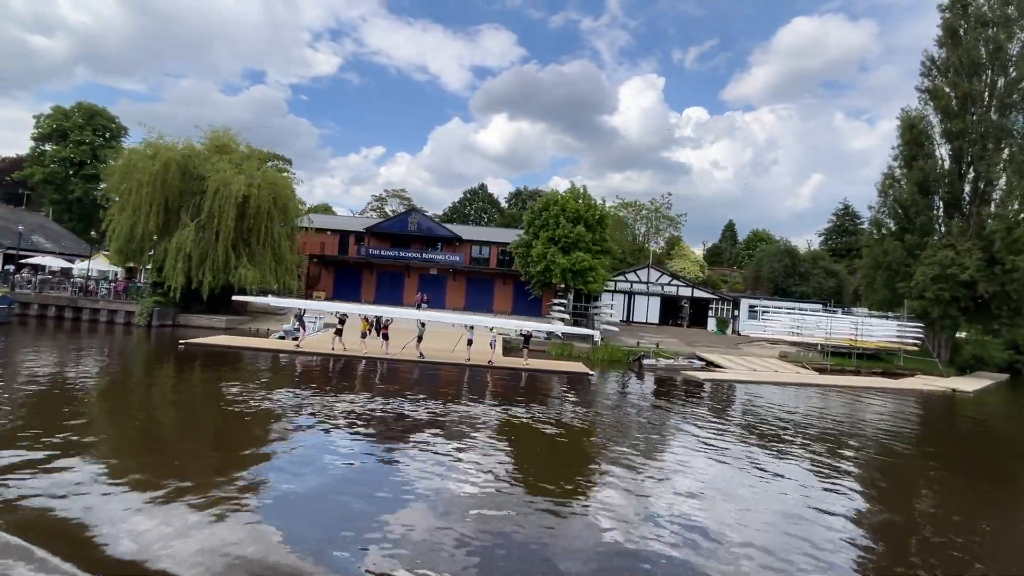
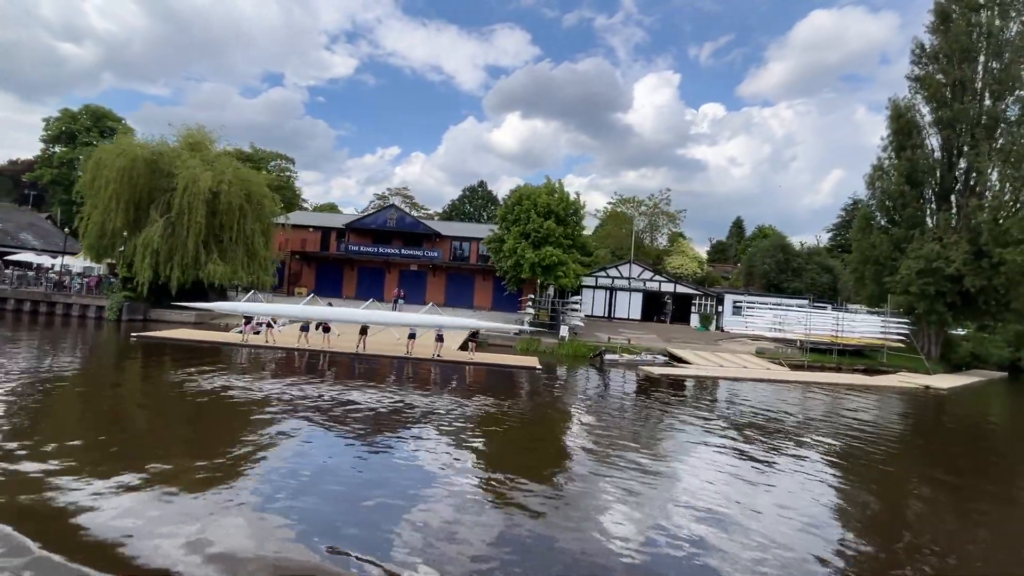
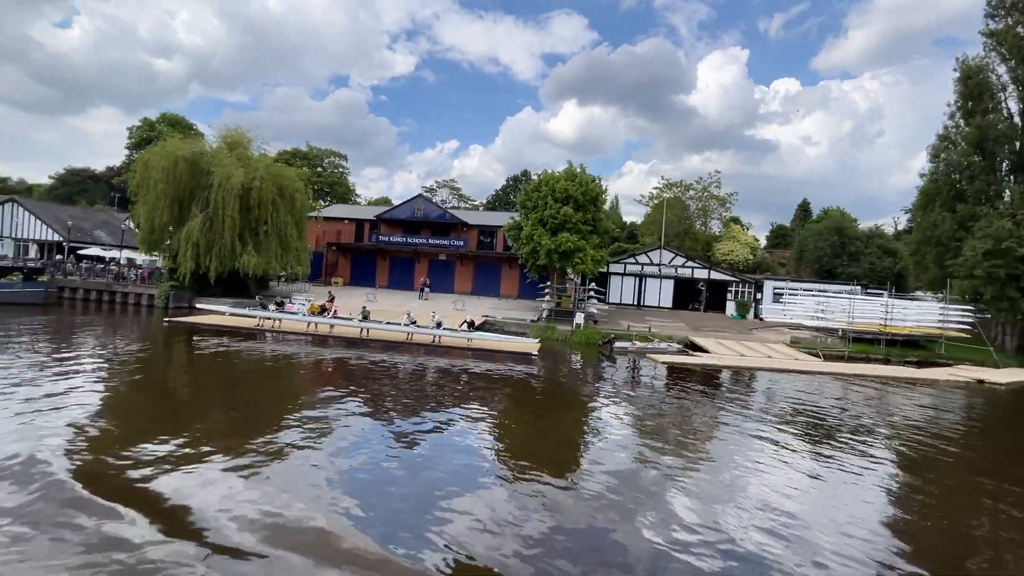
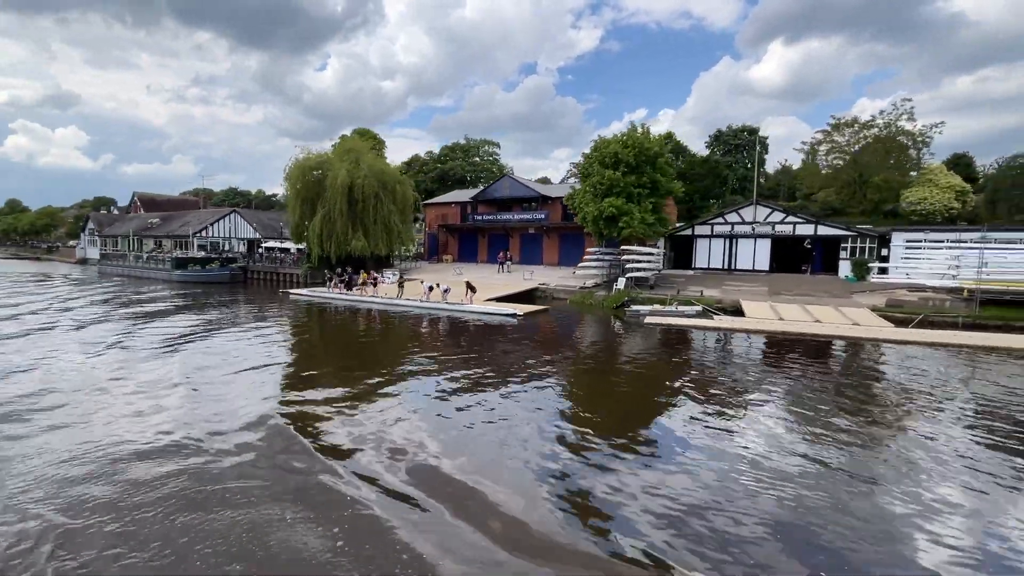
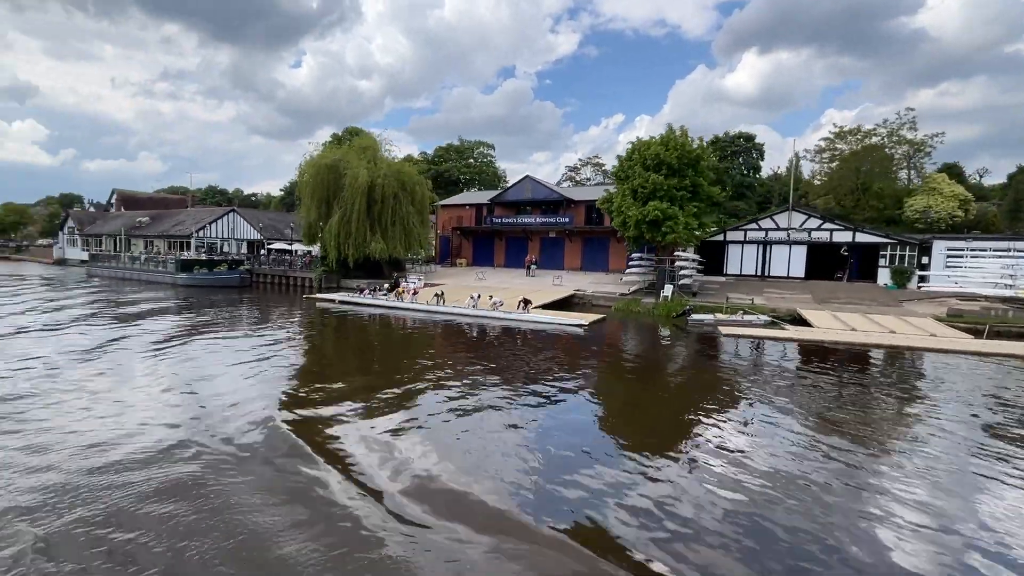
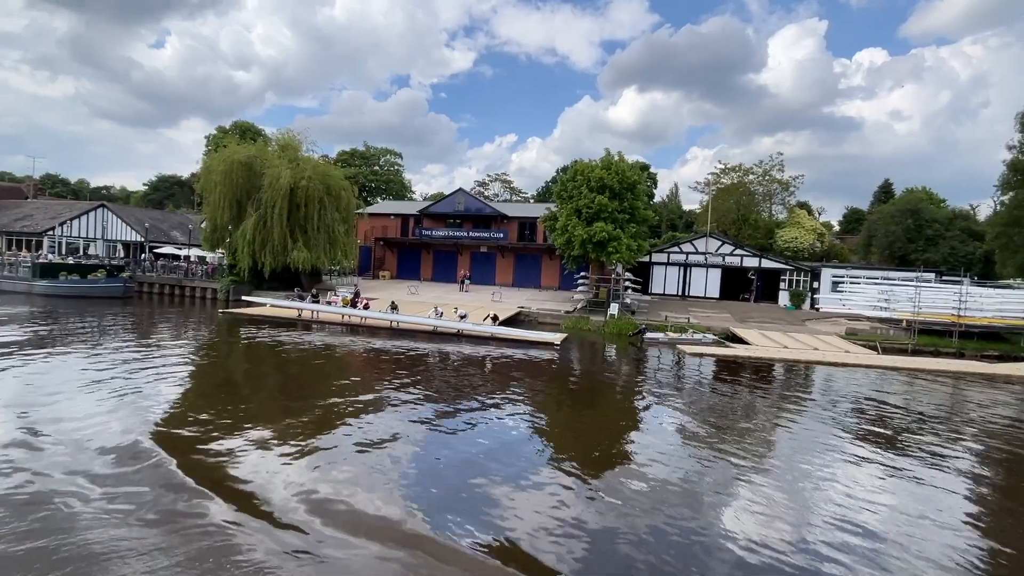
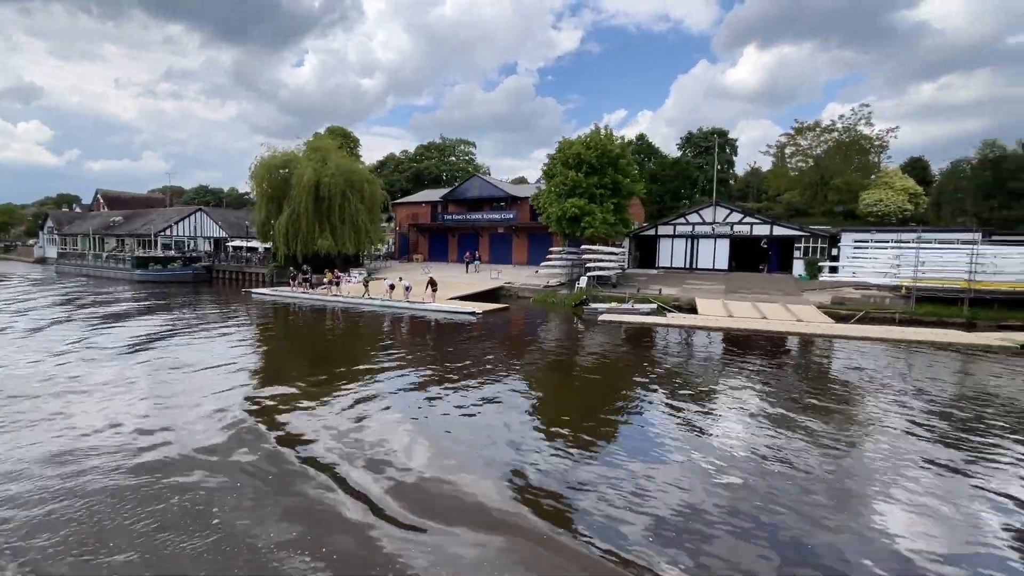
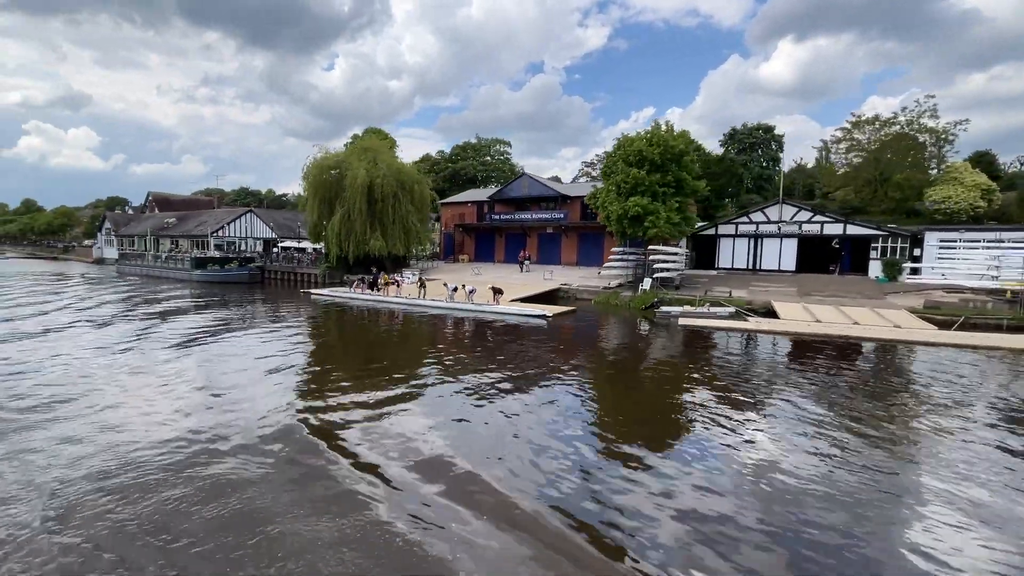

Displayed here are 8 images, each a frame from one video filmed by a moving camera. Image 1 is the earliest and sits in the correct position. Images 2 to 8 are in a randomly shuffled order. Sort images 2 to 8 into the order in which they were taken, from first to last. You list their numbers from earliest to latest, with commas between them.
2, 3, 6, 5, 8, 4, 7
